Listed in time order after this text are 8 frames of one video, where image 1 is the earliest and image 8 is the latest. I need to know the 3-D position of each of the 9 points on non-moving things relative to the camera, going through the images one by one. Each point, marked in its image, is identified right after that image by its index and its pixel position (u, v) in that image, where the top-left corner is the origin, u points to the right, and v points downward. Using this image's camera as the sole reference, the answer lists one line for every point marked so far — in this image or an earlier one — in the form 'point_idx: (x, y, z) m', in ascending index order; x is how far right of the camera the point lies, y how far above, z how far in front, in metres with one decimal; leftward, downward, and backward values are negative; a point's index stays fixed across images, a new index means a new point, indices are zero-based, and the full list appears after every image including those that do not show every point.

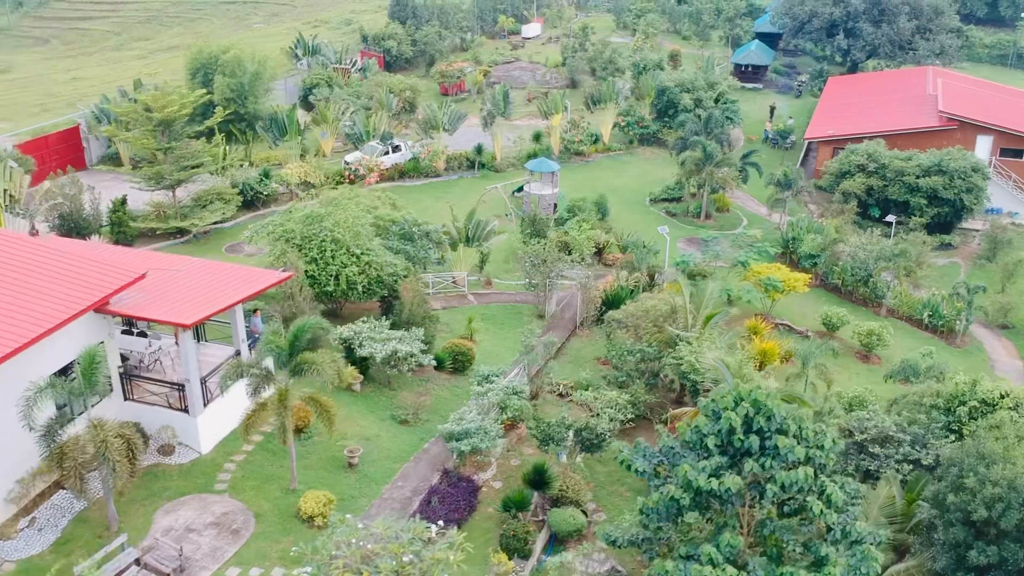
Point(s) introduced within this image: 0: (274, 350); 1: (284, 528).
0: (-4.0, -1.0, +16.6) m
1: (-3.9, -4.1, +16.9) m
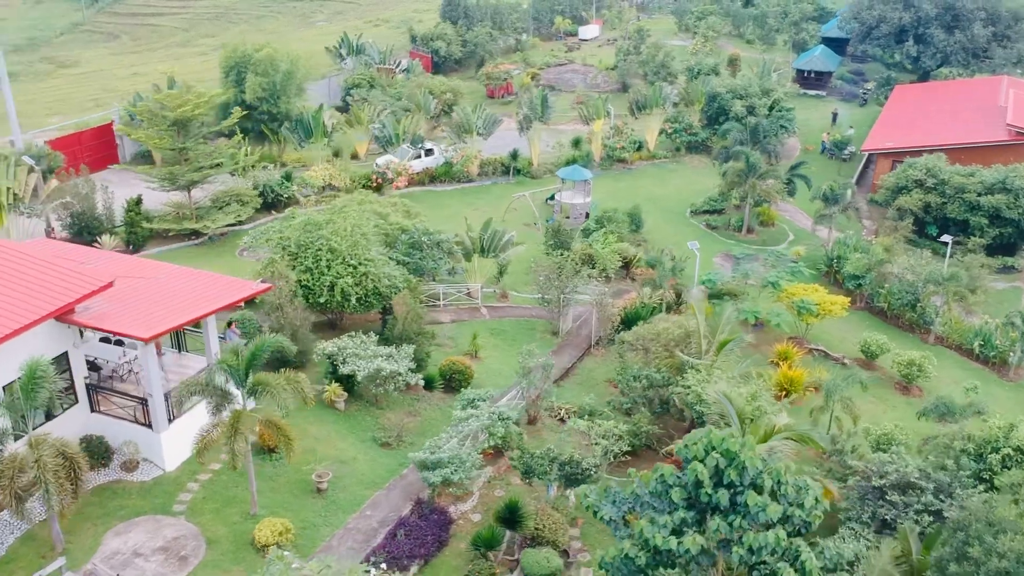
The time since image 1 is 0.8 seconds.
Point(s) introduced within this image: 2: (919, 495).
0: (-4.5, -1.3, +15.7) m
1: (-4.4, -4.3, +16.0) m
2: (+7.4, -3.7, +18.0) m
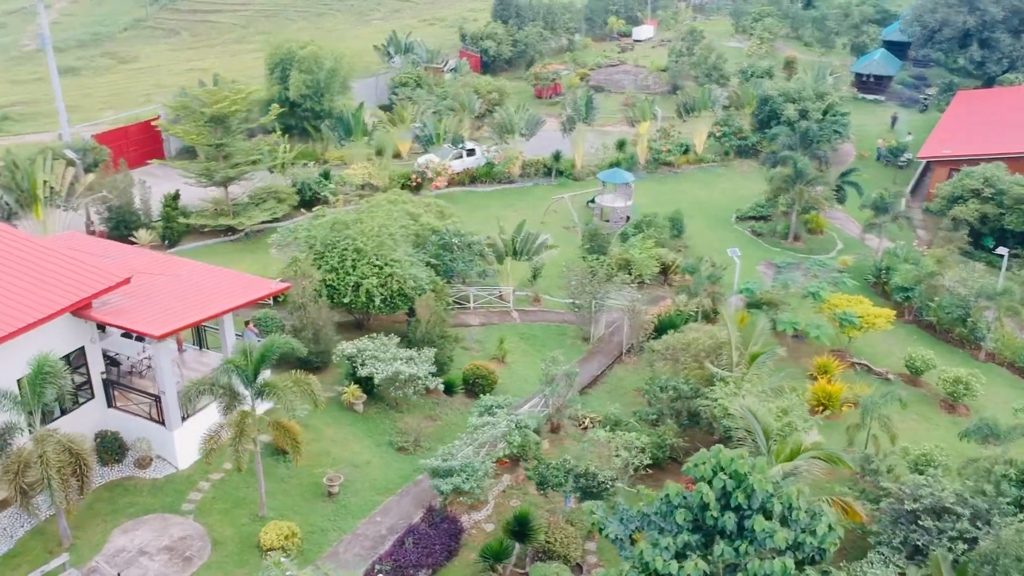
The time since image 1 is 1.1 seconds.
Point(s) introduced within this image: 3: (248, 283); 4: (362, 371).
0: (-4.3, -1.2, +15.5) m
1: (-4.3, -4.3, +15.8) m
2: (+7.6, -4.0, +17.2) m
3: (-5.0, +0.1, +19.0) m
4: (-3.0, -1.7, +19.6) m
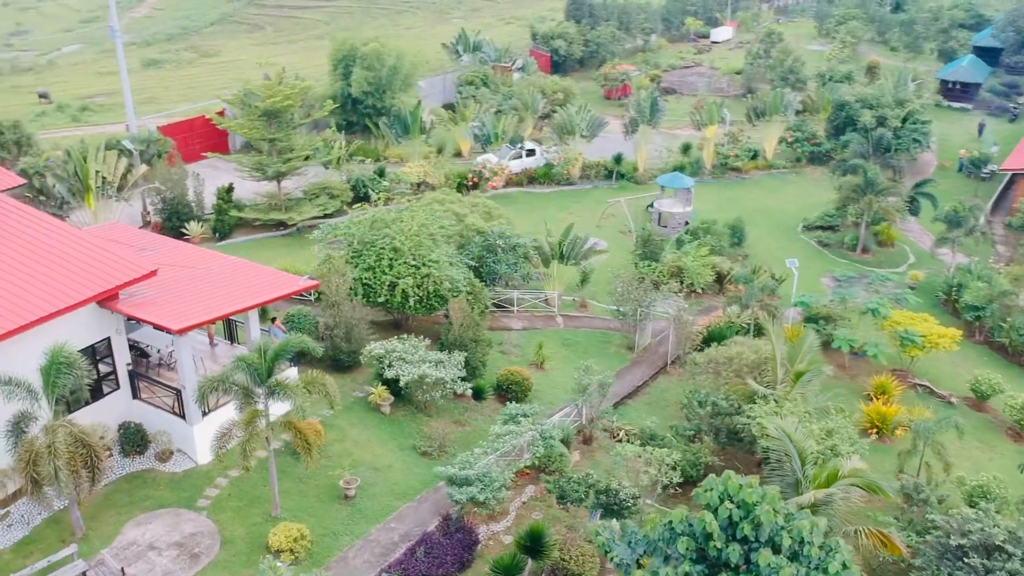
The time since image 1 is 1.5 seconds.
0: (-4.1, -1.2, +15.3) m
1: (-4.1, -4.3, +15.6) m
2: (+7.8, -4.4, +16.0) m
3: (-4.5, +0.1, +18.8) m
4: (-2.4, -1.7, +19.3) m
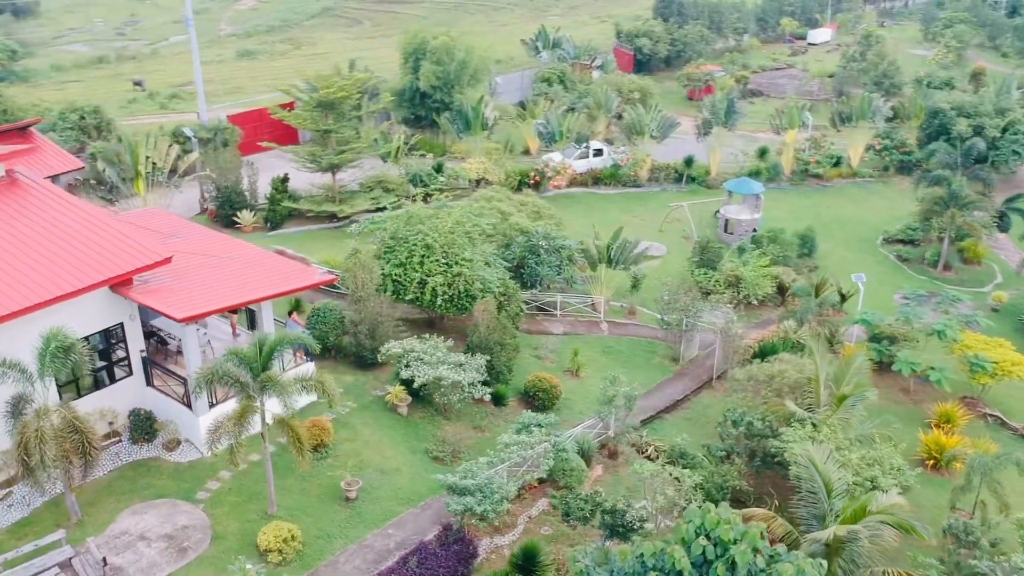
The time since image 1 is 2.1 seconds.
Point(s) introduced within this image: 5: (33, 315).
0: (-4.1, -1.1, +15.0) m
1: (-4.2, -4.1, +15.3) m
2: (+7.7, -4.8, +14.4) m
3: (-4.0, +0.3, +18.5) m
4: (-2.0, -1.6, +18.8) m
5: (-7.7, -0.5, +15.9) m
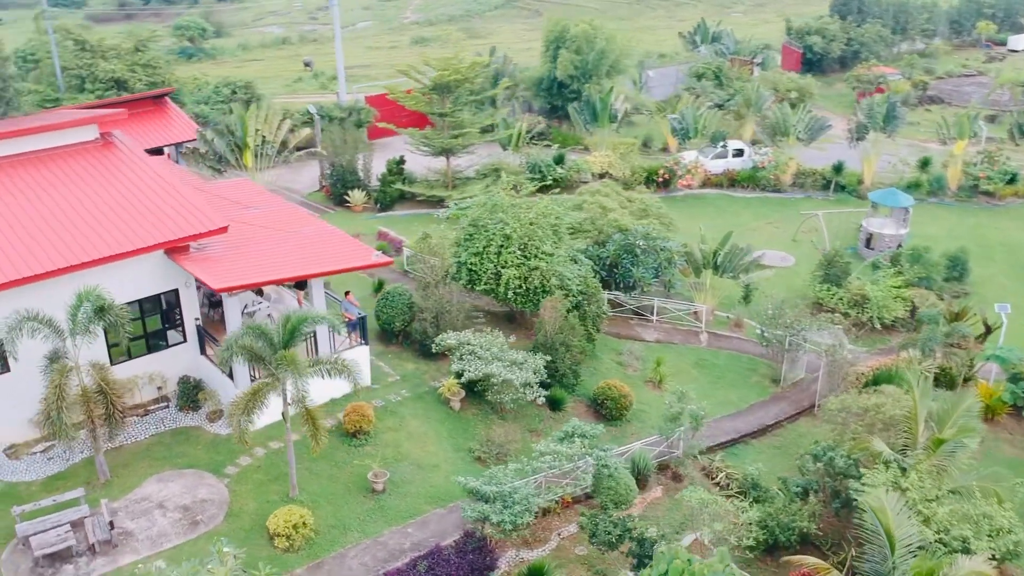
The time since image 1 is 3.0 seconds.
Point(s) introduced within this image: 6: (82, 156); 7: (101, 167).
0: (-3.6, -0.7, +14.5) m
1: (-4.0, -3.7, +14.9) m
2: (+7.5, -5.3, +11.8) m
3: (-2.9, +0.6, +17.9) m
4: (-1.0, -1.4, +17.9) m
5: (-7.0, +0.2, +16.1) m
6: (-8.3, +2.5, +19.2) m
7: (-7.8, +2.3, +19.0) m
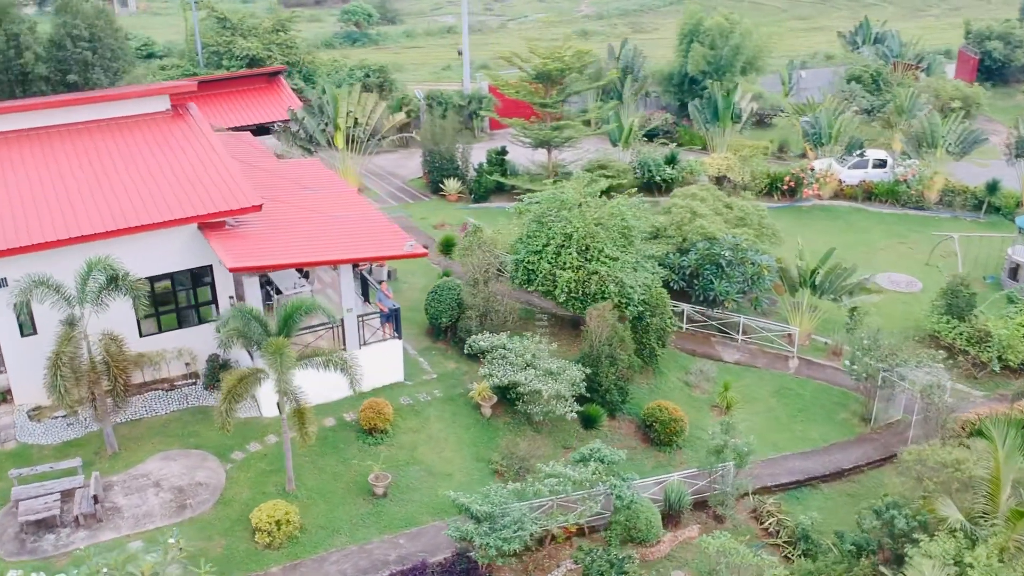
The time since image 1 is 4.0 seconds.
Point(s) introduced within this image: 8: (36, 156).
0: (-3.5, -0.4, +13.8) m
1: (-4.1, -3.4, +14.3) m
2: (+6.5, -5.9, +9.3) m
3: (-2.1, +0.8, +17.1) m
4: (-0.4, -1.4, +16.7) m
5: (-6.5, +0.7, +16.0) m
6: (-7.0, +3.1, +19.2) m
7: (-6.6, +2.9, +19.0) m
8: (-8.6, +2.4, +18.0) m
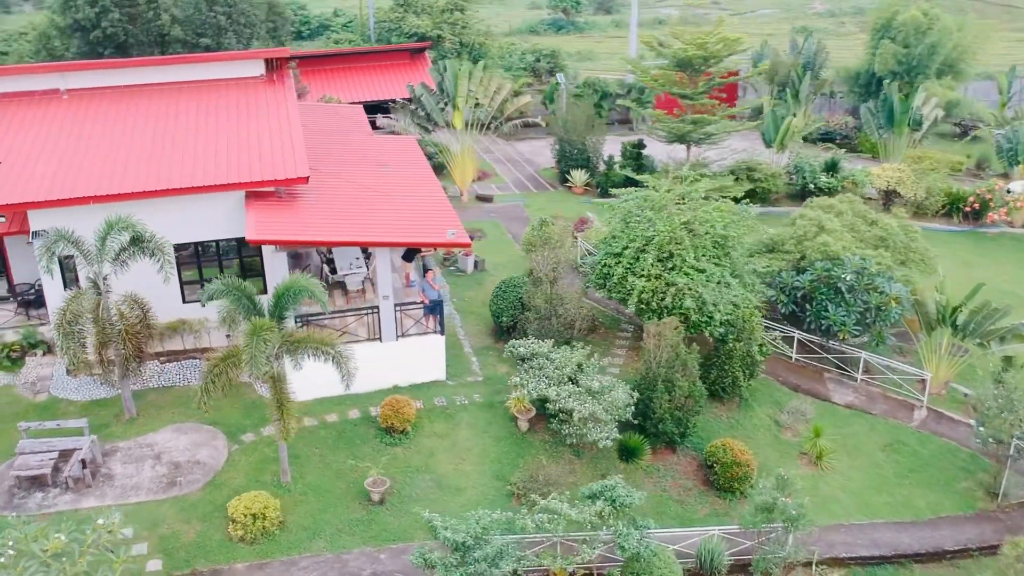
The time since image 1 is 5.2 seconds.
0: (-3.4, -0.1, +12.9) m
1: (-4.1, -3.0, +13.5) m
2: (+4.8, -6.5, +6.3) m
3: (-1.1, +1.0, +15.7) m
4: (+0.2, -1.4, +15.0) m
5: (-5.7, +1.3, +15.6) m
6: (-5.2, +3.7, +18.9) m
7: (-4.9, +3.4, +18.5) m
8: (-7.1, +3.2, +18.0) m
